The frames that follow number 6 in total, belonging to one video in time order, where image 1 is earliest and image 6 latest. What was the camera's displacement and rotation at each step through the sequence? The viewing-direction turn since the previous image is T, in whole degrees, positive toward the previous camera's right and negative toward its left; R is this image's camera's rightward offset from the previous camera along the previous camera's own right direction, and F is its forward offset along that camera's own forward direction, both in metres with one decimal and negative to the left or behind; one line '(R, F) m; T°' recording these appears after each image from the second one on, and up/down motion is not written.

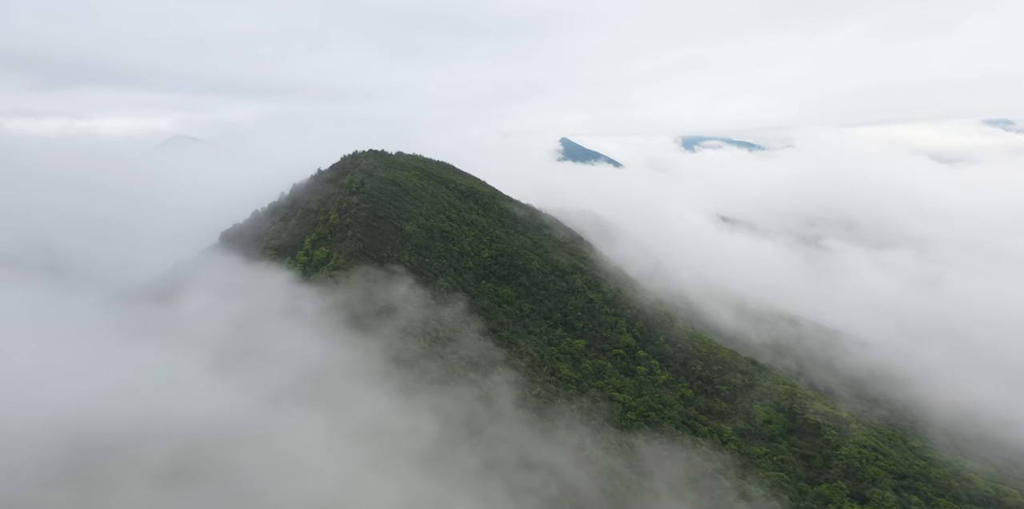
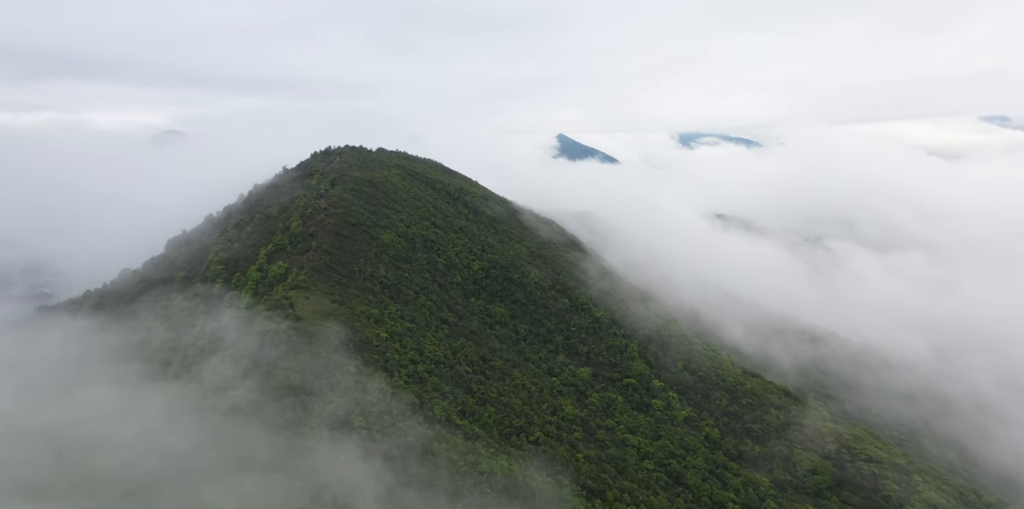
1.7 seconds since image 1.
(+0.3, +9.6) m; 0°
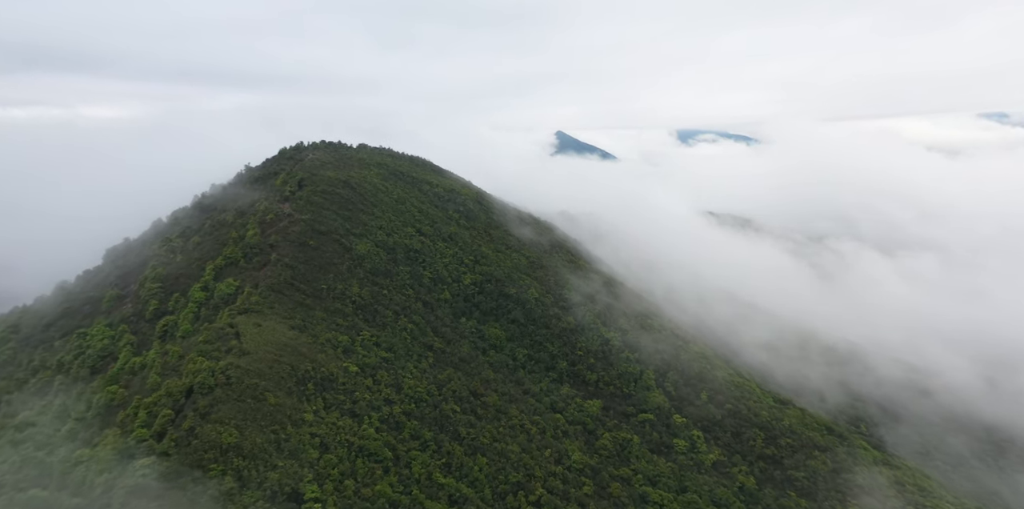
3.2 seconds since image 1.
(+0.2, +8.5) m; 0°
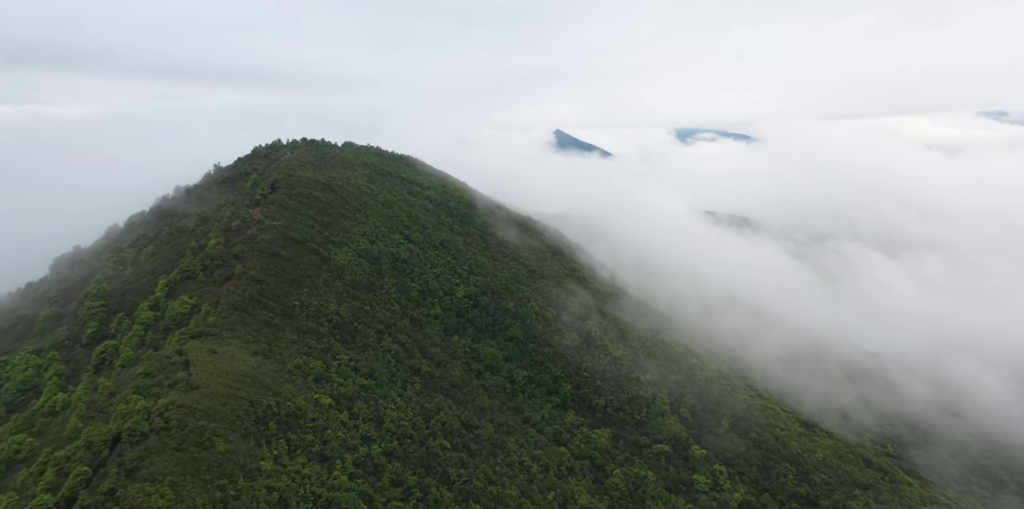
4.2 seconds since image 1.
(+0.1, +5.5) m; 0°
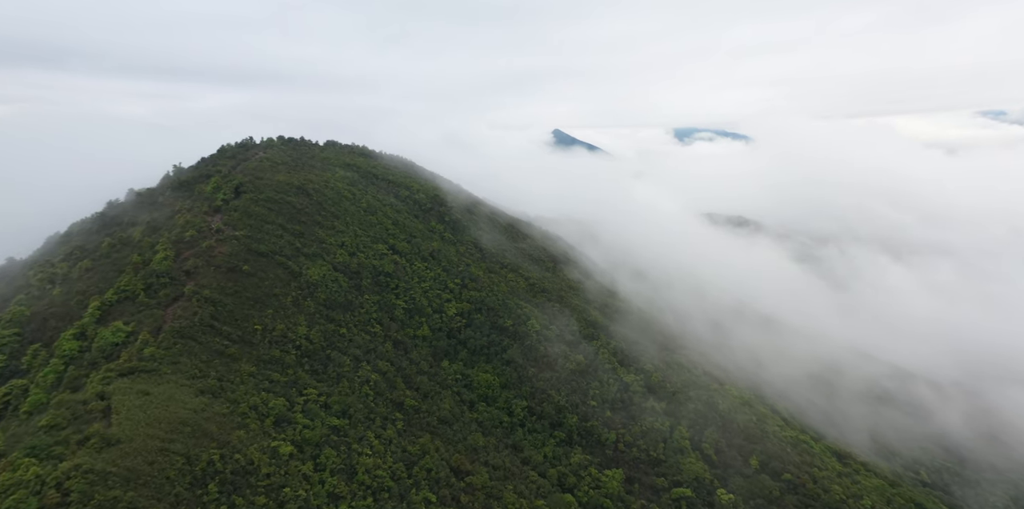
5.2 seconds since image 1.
(+0.1, +5.8) m; 0°
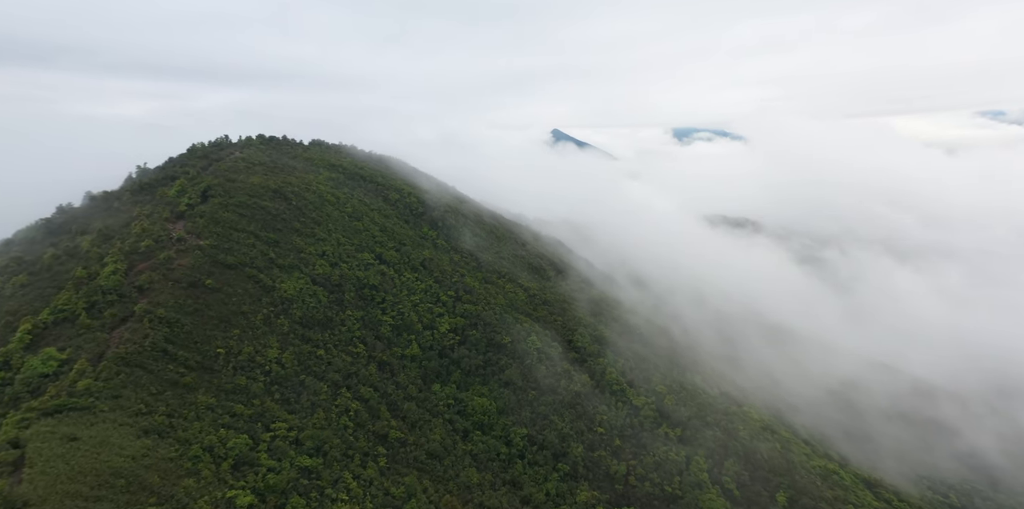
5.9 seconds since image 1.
(0.0, +4.3) m; 0°
